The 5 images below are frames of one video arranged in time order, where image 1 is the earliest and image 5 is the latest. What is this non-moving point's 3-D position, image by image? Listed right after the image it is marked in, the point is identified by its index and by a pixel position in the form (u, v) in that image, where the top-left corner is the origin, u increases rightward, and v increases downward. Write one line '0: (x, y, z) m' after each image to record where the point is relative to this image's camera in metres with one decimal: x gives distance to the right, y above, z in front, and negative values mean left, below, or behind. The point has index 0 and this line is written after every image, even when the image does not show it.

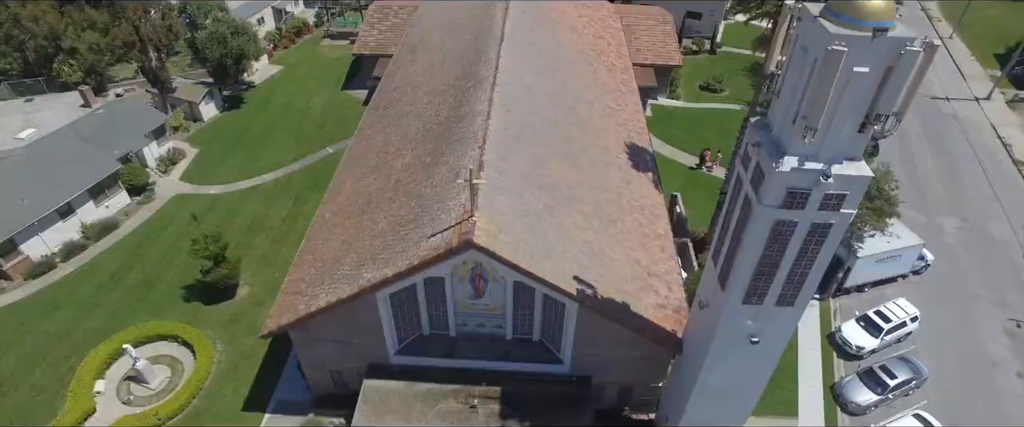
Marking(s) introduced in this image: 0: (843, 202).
0: (+7.2, +0.3, +12.4) m
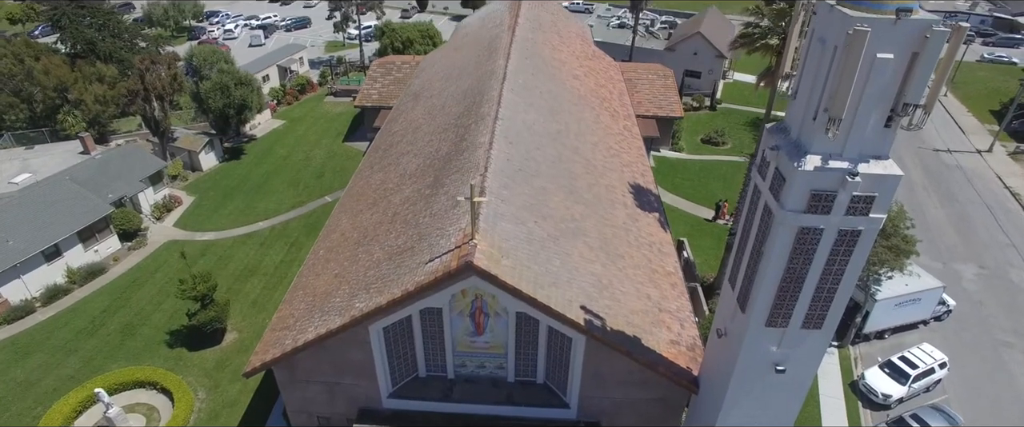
0: (+7.3, +0.2, +11.5) m
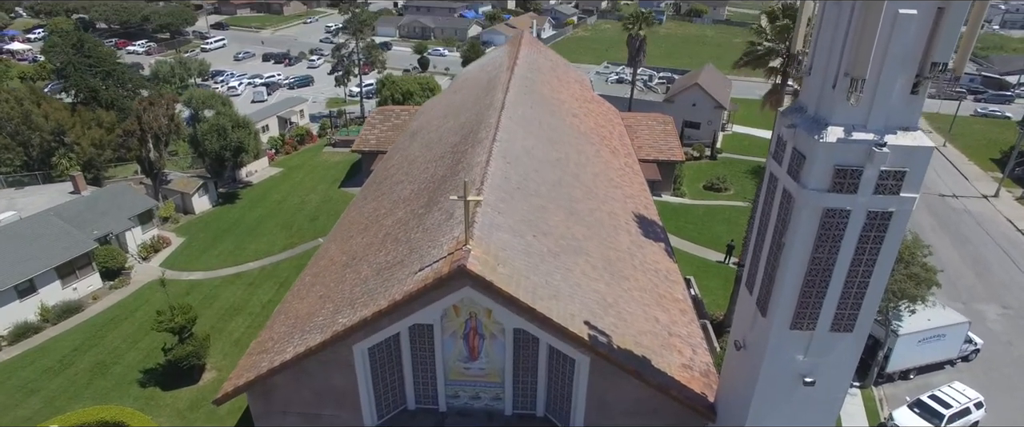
0: (+7.2, +0.6, +10.5) m
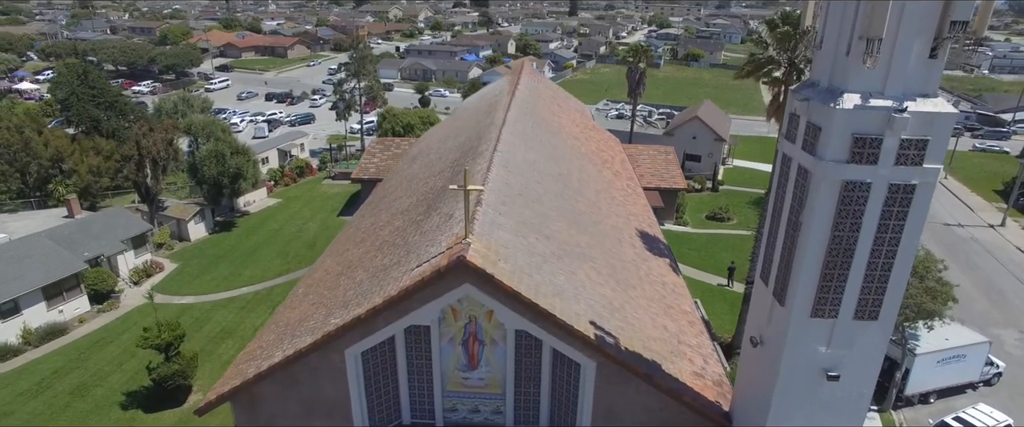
0: (+7.3, +1.1, +10.0) m
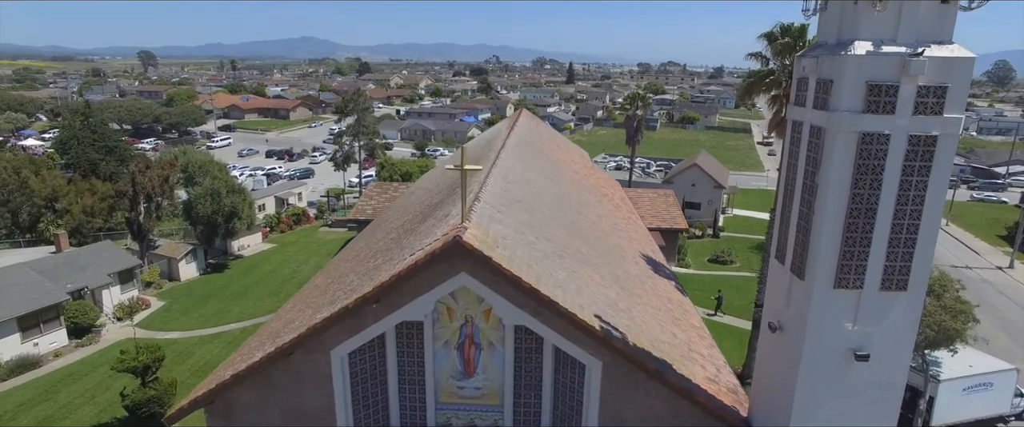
0: (+7.3, +1.9, +9.6) m
